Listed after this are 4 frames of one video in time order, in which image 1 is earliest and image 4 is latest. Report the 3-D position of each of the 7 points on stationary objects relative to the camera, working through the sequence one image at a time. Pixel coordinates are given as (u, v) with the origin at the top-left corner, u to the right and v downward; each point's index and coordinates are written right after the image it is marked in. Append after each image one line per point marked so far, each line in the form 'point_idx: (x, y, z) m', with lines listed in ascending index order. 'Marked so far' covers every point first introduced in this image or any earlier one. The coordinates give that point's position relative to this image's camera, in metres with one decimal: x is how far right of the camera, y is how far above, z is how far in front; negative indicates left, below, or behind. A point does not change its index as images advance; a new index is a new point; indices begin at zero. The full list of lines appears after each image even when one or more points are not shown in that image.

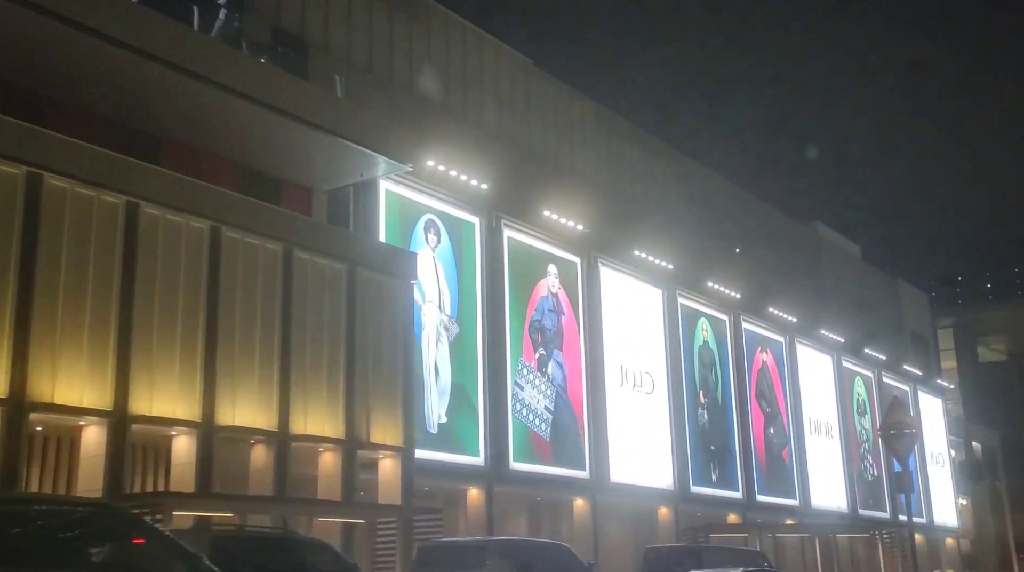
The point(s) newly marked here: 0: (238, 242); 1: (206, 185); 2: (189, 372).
0: (-3.6, +0.6, +15.1) m
1: (-4.0, +1.3, +14.5) m
2: (-4.0, -1.1, +14.0) m
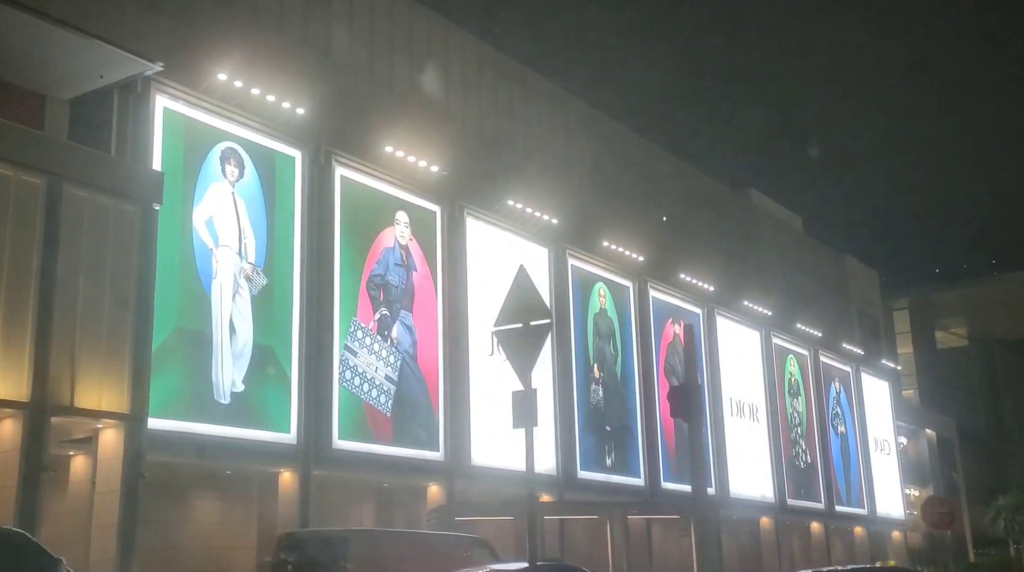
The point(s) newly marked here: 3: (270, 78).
0: (-6.5, +1.5, +11.3) m
1: (-6.8, +2.2, +10.7) m
2: (-6.8, -0.2, +10.2) m
3: (-4.0, +3.5, +19.2) m
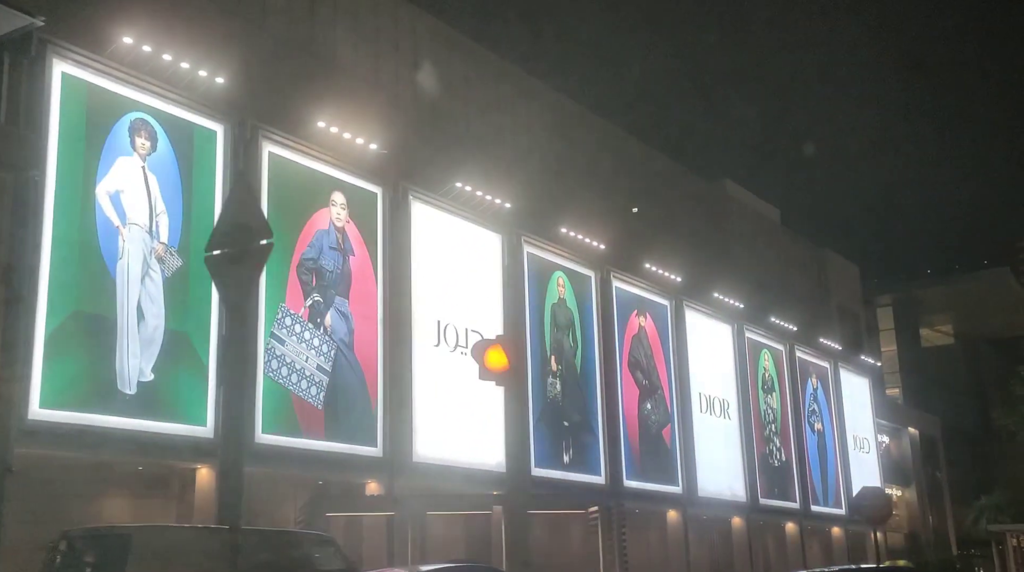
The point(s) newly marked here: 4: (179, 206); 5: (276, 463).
0: (-7.5, +1.8, +9.9) m
1: (-7.8, +2.5, +9.3) m
2: (-7.8, +0.1, +8.9) m
3: (-5.1, +3.7, +17.9) m
4: (-5.2, +1.2, +17.6) m
5: (-3.9, -2.9, +18.7) m
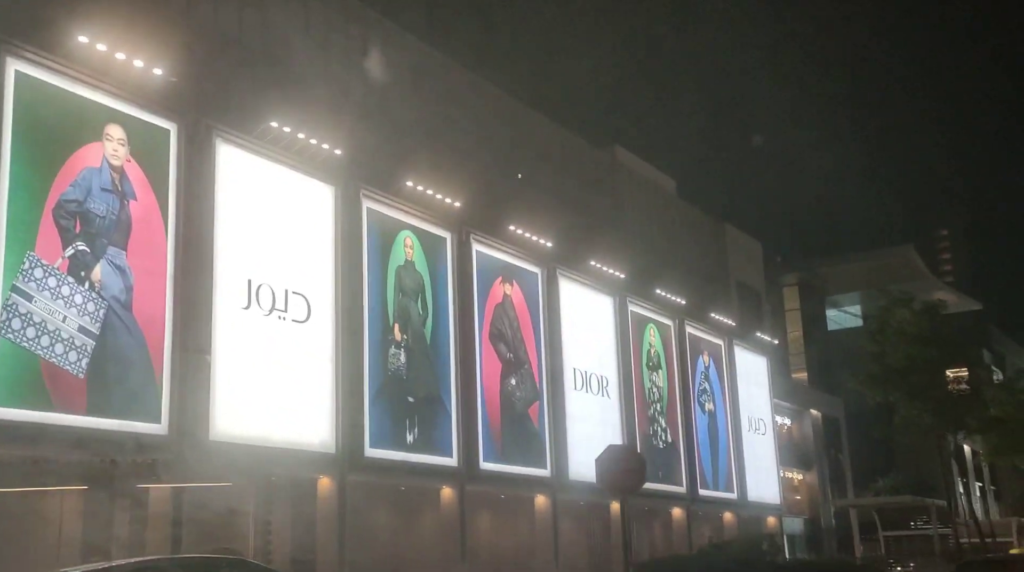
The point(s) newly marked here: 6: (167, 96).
0: (-9.8, +2.5, +6.5) m
1: (-10.0, +3.2, +5.9) m
2: (-10.0, +0.8, +5.5) m
3: (-7.9, +4.5, +14.5) m
4: (-8.0, +2.0, +14.3) m
5: (-6.8, -2.1, +15.5) m
6: (-5.7, +3.1, +18.7) m
